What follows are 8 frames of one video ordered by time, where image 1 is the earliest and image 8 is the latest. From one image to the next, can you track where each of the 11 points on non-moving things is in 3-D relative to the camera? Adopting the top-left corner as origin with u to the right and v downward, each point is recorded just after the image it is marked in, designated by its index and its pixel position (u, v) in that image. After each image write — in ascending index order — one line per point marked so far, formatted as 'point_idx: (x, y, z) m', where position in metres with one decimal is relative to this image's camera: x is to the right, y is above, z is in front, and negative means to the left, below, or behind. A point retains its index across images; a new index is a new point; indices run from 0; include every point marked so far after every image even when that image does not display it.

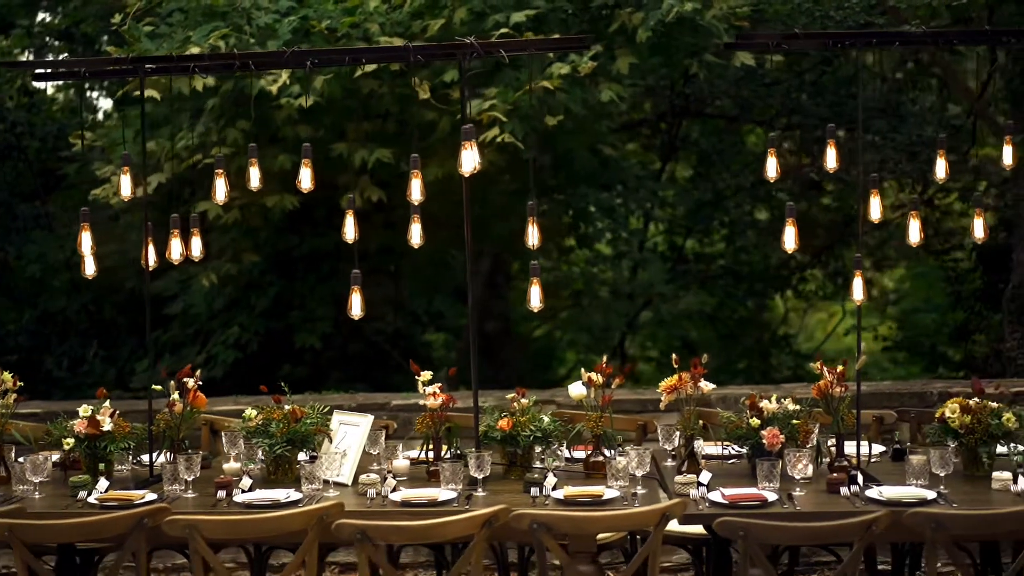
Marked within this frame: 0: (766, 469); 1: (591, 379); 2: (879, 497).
0: (+1.0, -0.7, +4.4) m
1: (+0.3, -0.4, +4.7) m
2: (+1.4, -0.8, +4.3) m
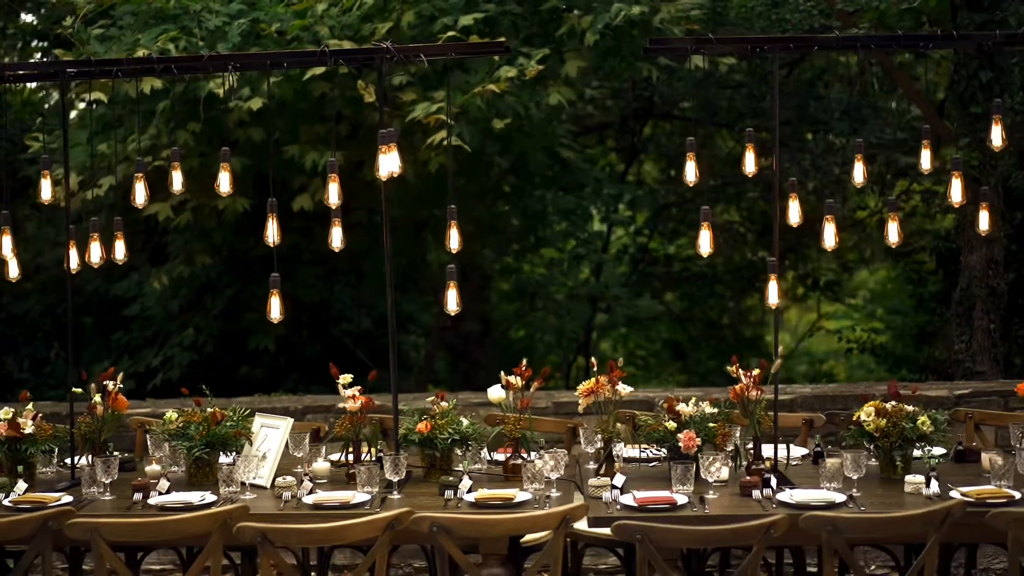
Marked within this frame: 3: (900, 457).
0: (+0.6, -0.7, +4.4) m
1: (0.0, -0.4, +4.8) m
2: (+1.0, -0.8, +4.3) m
3: (+1.5, -0.7, +4.6) m
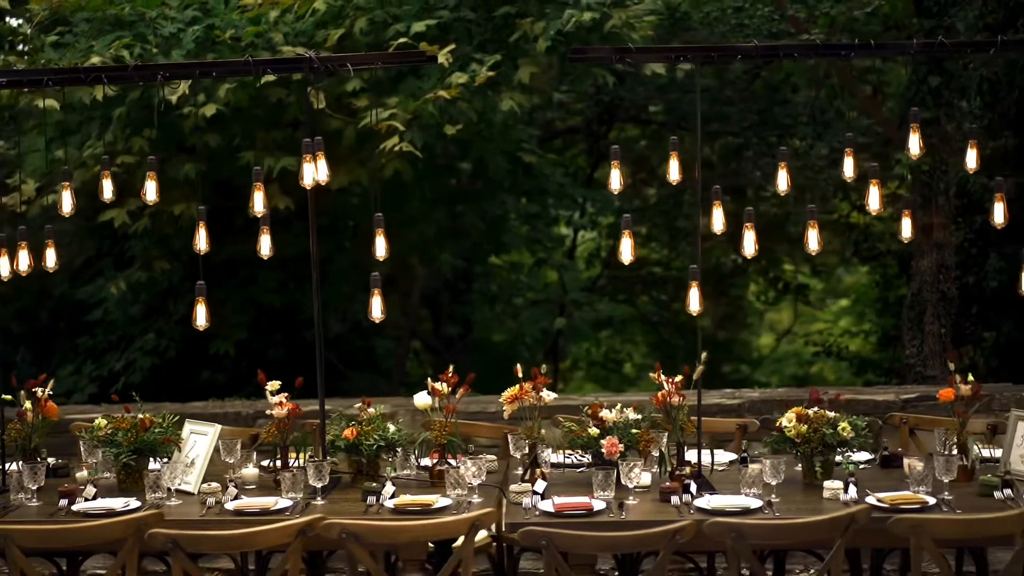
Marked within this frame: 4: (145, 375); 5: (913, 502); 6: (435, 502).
0: (+0.3, -0.7, +4.5) m
1: (-0.3, -0.4, +4.8) m
2: (+0.7, -0.8, +4.4) m
3: (+1.2, -0.7, +4.6) m
4: (-2.8, -0.7, +8.7) m
5: (+1.5, -0.8, +4.3) m
6: (-0.3, -0.8, +4.4) m
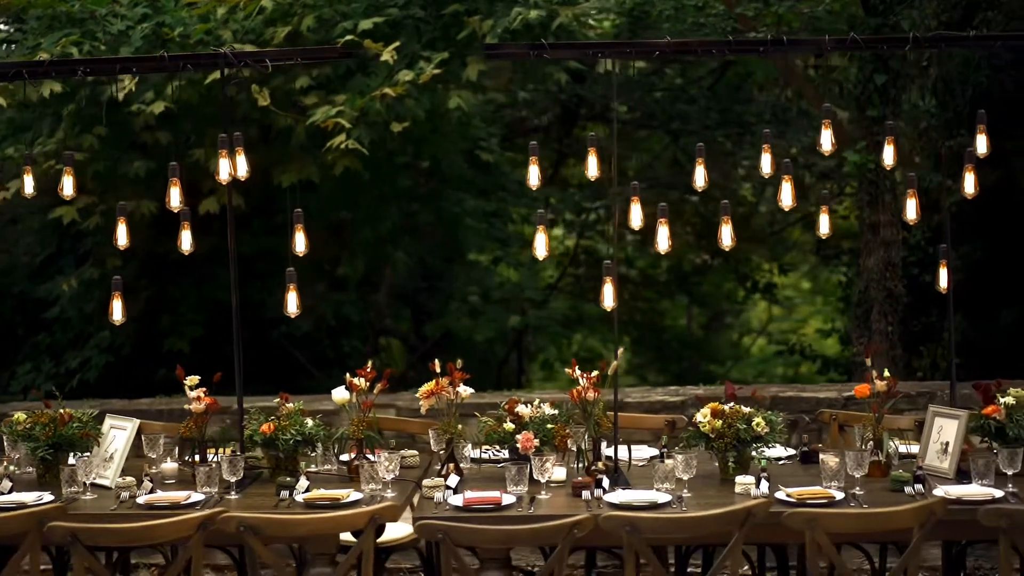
0: (0.0, -0.7, +4.5) m
1: (-0.7, -0.4, +4.8) m
2: (+0.4, -0.8, +4.4) m
3: (+0.9, -0.7, +4.7) m
4: (-3.1, -0.6, +8.7) m
5: (+1.1, -0.8, +4.3) m
6: (-0.6, -0.8, +4.4) m
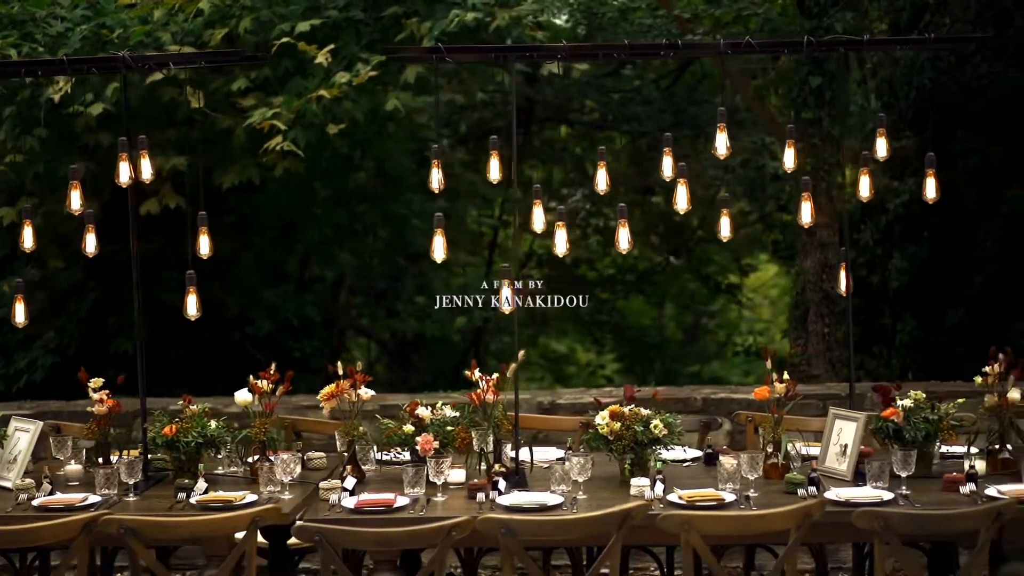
0: (-0.4, -0.7, +4.5) m
1: (-1.1, -0.4, +4.8) m
2: (0.0, -0.8, +4.4) m
3: (+0.5, -0.7, +4.7) m
4: (-3.5, -0.6, +8.7) m
5: (+0.7, -0.8, +4.3) m
6: (-1.0, -0.8, +4.5) m
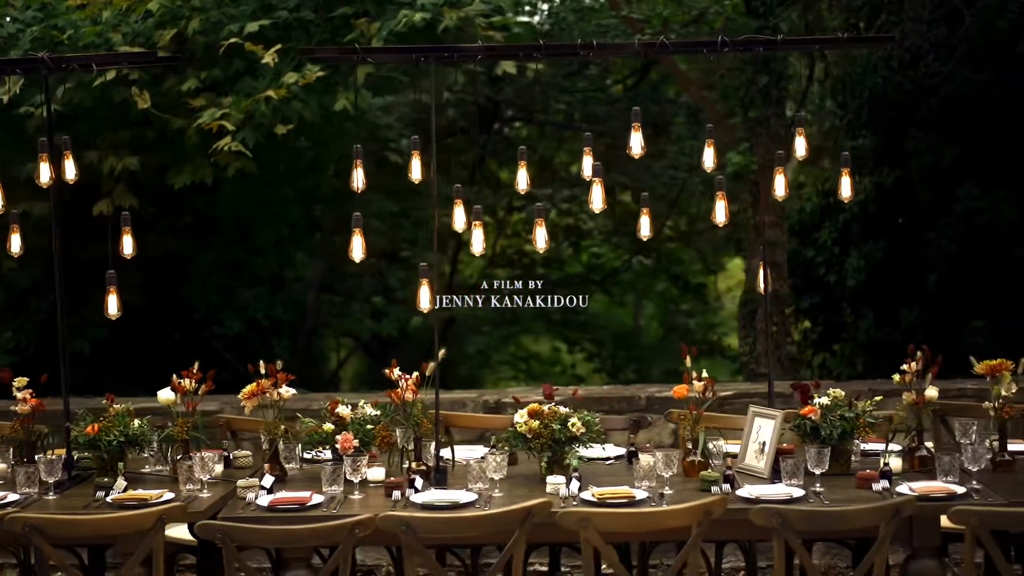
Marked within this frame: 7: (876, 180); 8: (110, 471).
0: (-0.7, -0.7, +4.5) m
1: (-1.4, -0.4, +4.8) m
2: (-0.4, -0.8, +4.4) m
3: (+0.2, -0.7, +4.7) m
4: (-3.8, -0.6, +8.8) m
5: (+0.4, -0.8, +4.4) m
6: (-1.4, -0.8, +4.5) m
7: (+2.8, +0.8, +8.7) m
8: (-1.7, -0.8, +4.8) m
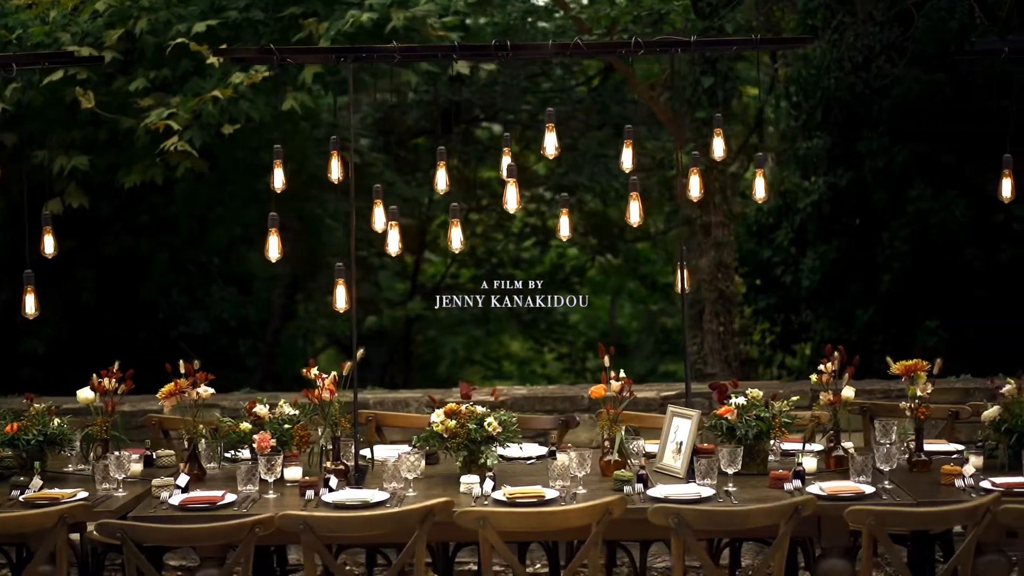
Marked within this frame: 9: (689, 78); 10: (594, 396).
0: (-1.1, -0.7, +4.5) m
1: (-1.7, -0.4, +4.9) m
2: (-0.7, -0.8, +4.4) m
3: (-0.2, -0.7, +4.7) m
4: (-4.2, -0.6, +8.8) m
5: (+0.1, -0.8, +4.4) m
6: (-1.7, -0.8, +4.5) m
7: (+2.4, +0.8, +8.8) m
8: (-2.0, -0.8, +4.8) m
9: (+1.3, +1.6, +8.9) m
10: (+0.3, -0.4, +4.7) m
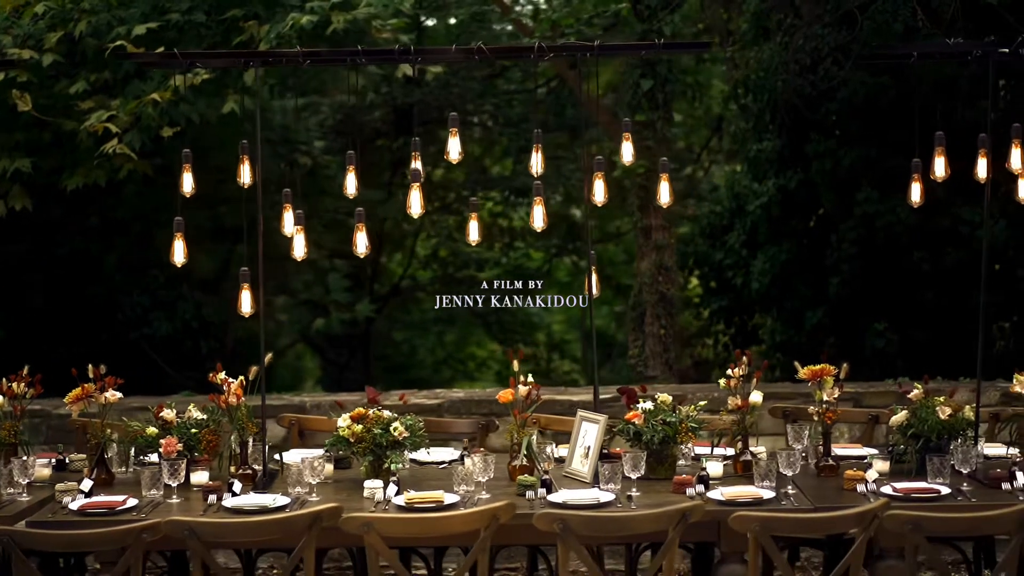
0: (-1.5, -0.7, +4.5) m
1: (-2.1, -0.4, +4.9) m
2: (-1.1, -0.8, +4.4) m
3: (-0.6, -0.7, +4.7) m
4: (-4.6, -0.7, +8.8) m
5: (-0.3, -0.8, +4.4) m
6: (-2.1, -0.8, +4.5) m
7: (+2.0, +0.8, +8.8) m
8: (-2.4, -0.8, +4.8) m
9: (+1.0, +1.6, +8.9) m
10: (-0.1, -0.5, +4.7) m
